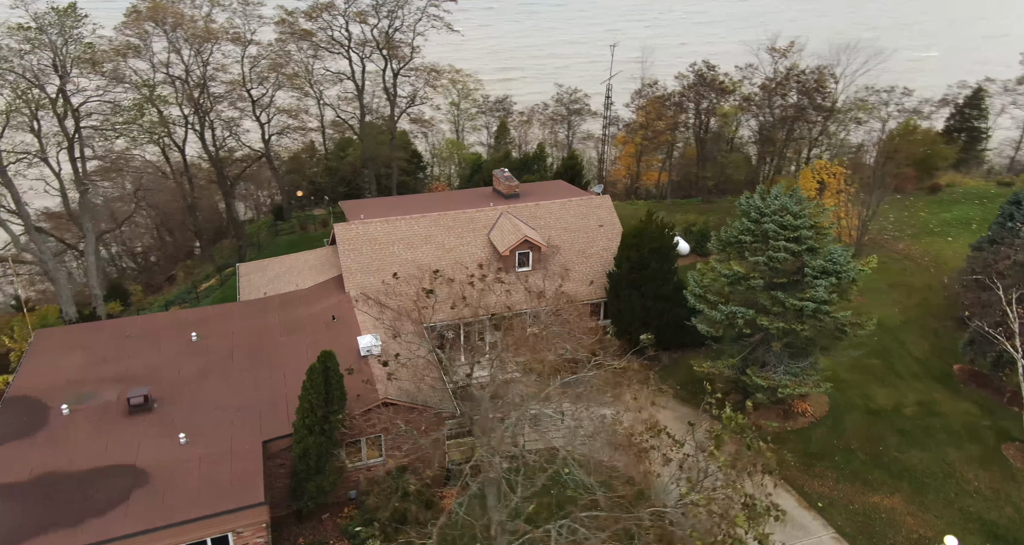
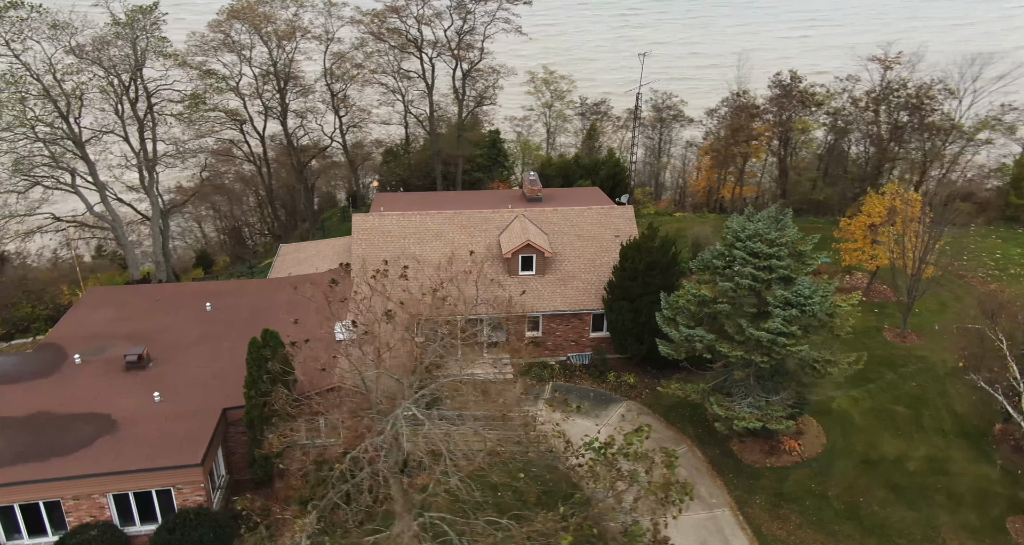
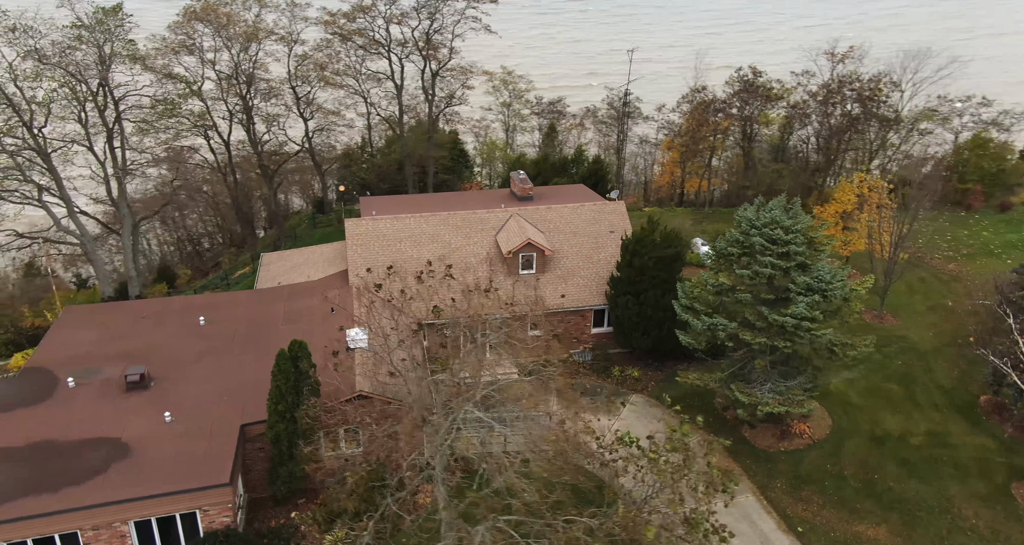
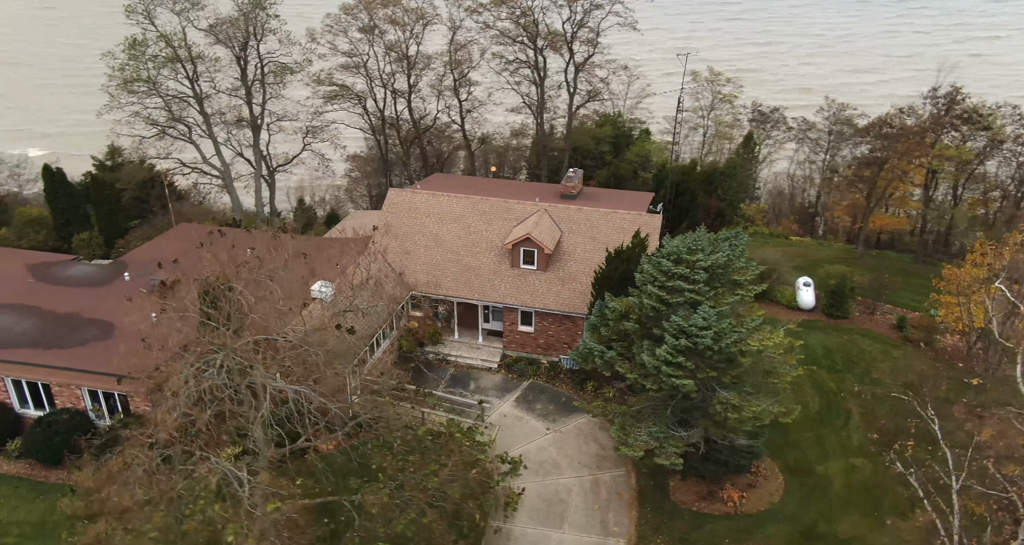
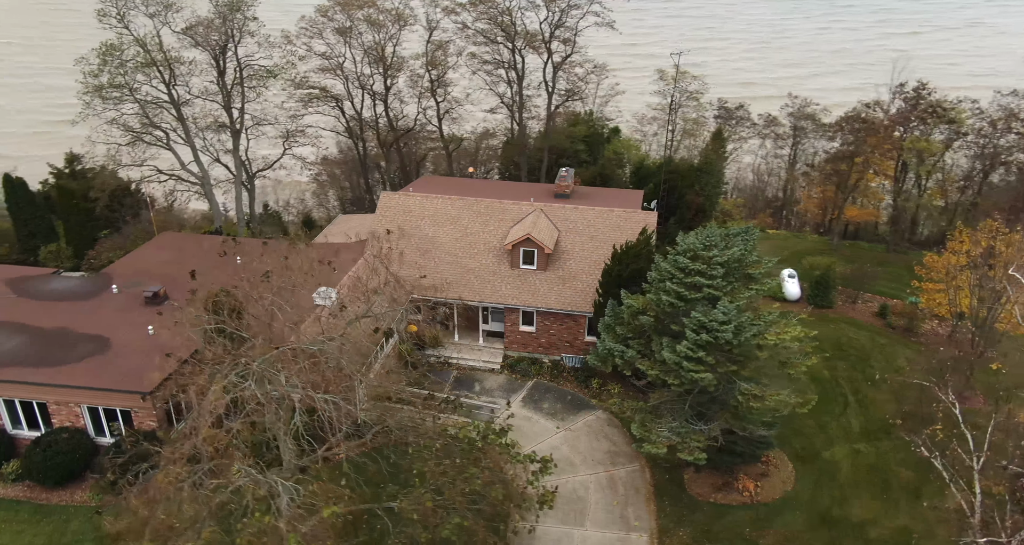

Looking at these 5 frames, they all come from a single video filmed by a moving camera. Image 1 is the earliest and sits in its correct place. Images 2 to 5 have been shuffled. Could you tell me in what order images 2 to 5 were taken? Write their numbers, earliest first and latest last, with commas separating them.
3, 2, 5, 4
